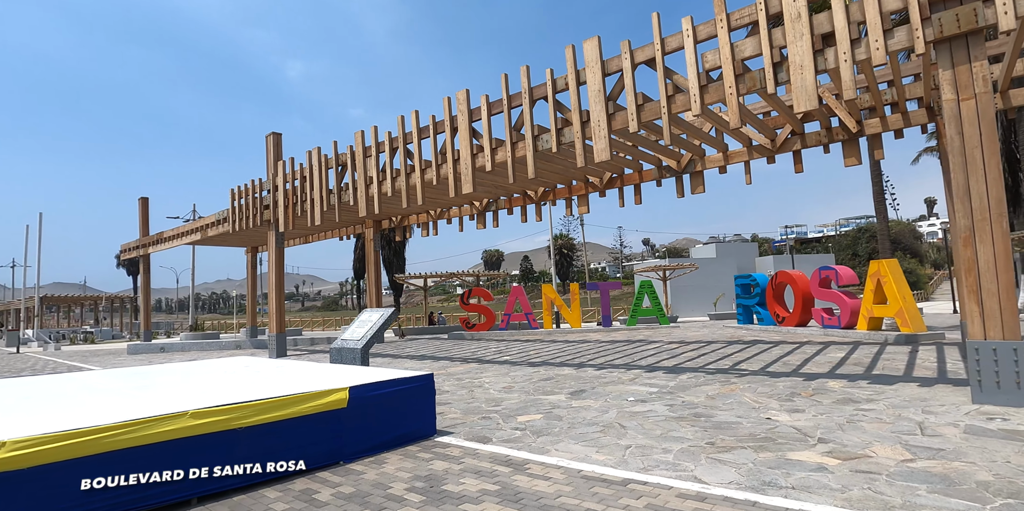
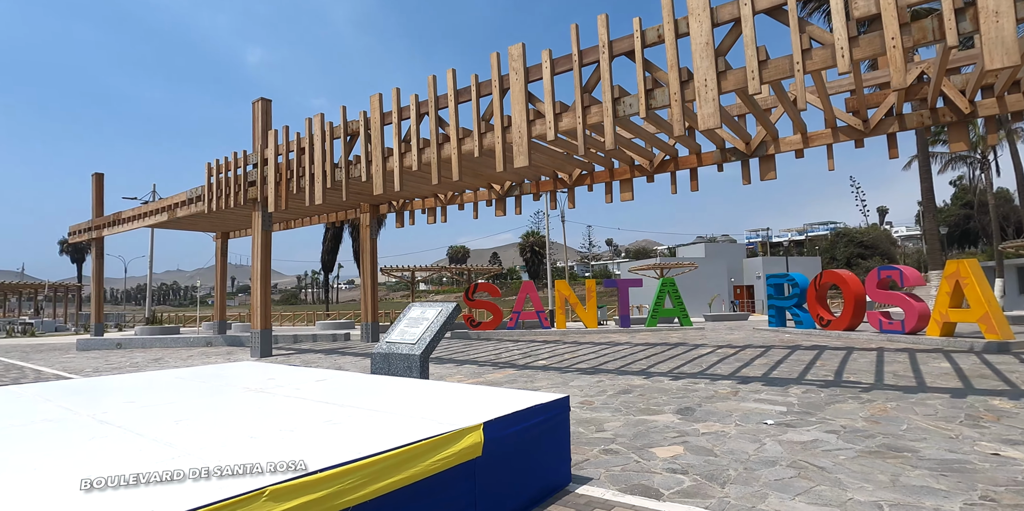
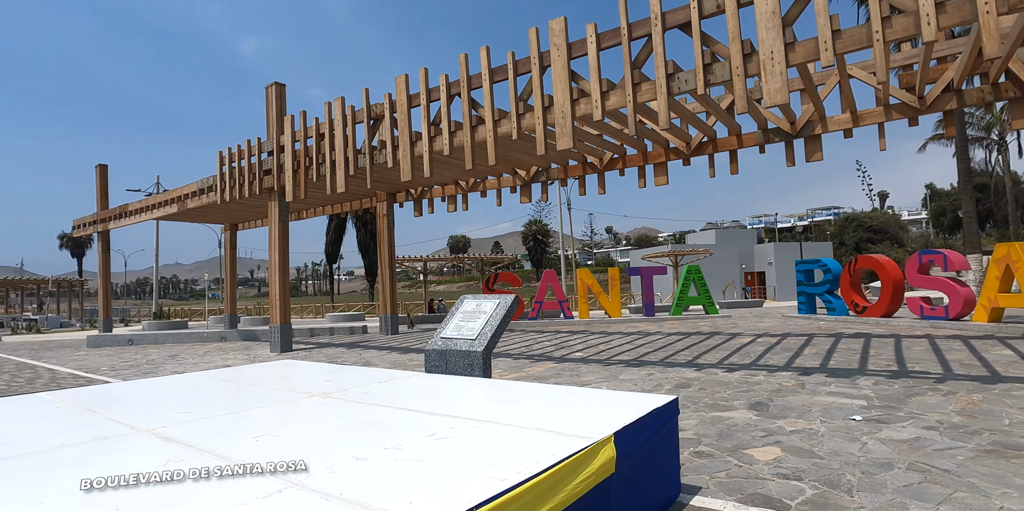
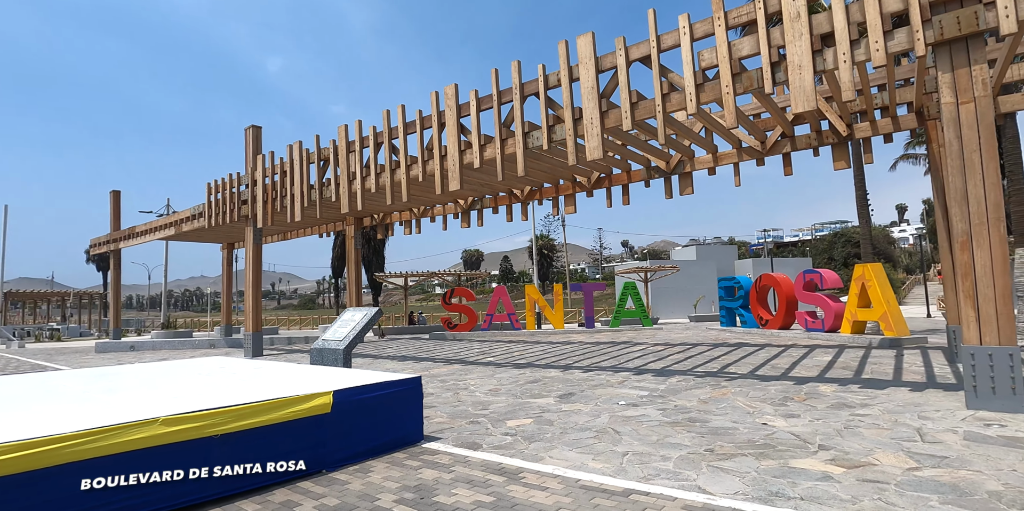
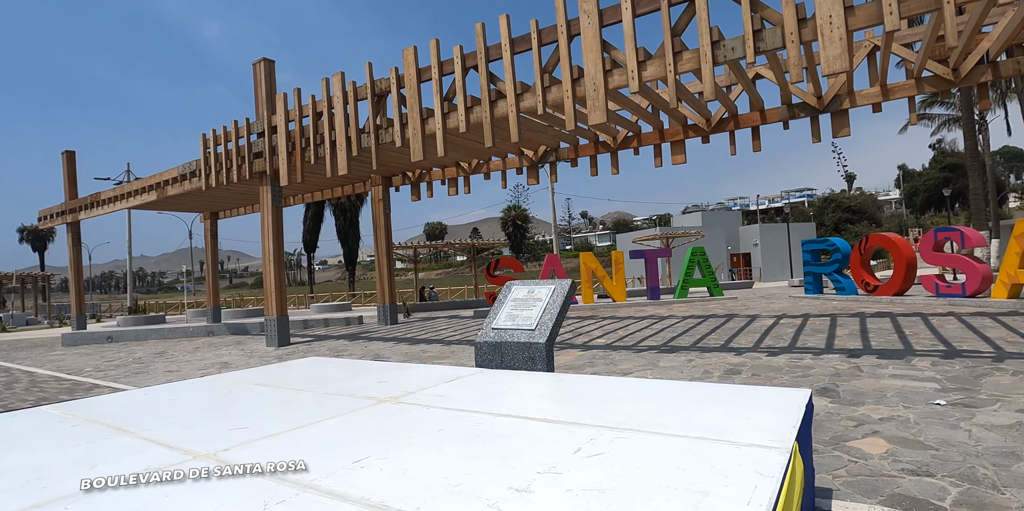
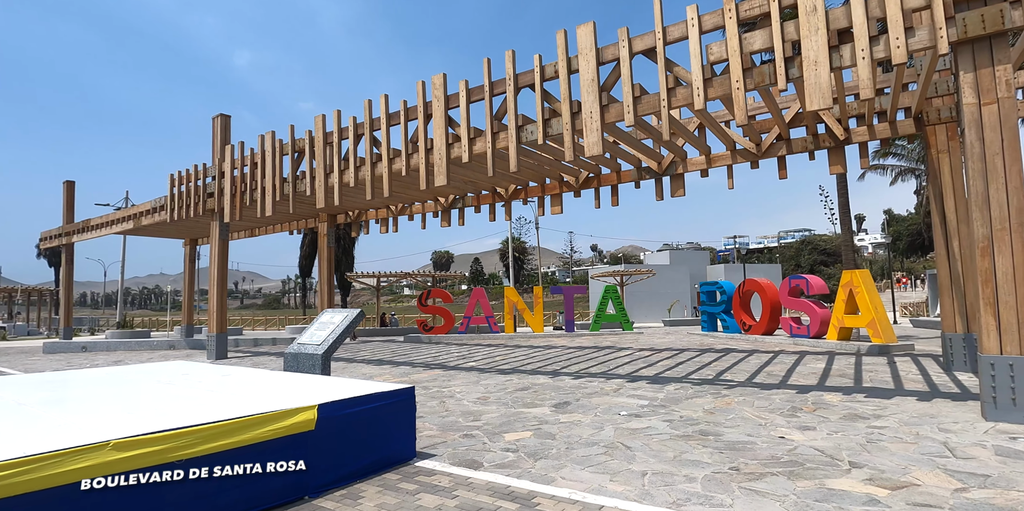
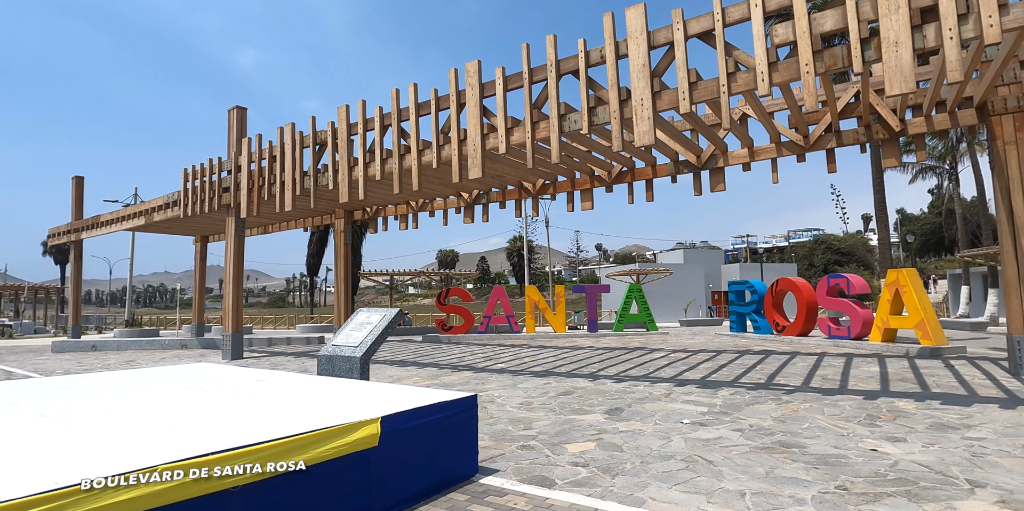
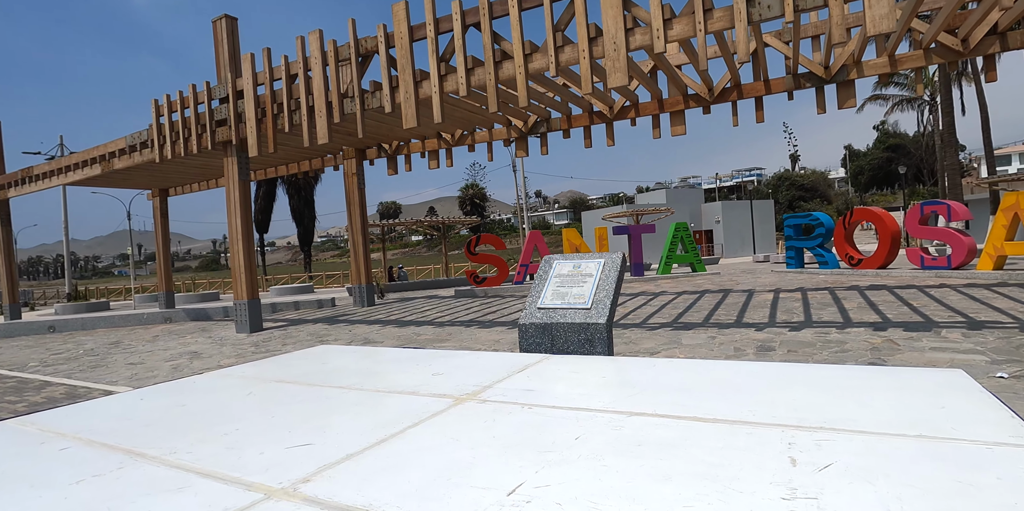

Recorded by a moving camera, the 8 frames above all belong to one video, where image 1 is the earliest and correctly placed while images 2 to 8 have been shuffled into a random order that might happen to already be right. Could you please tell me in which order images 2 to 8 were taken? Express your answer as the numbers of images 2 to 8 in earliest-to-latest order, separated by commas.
4, 6, 7, 2, 3, 5, 8
